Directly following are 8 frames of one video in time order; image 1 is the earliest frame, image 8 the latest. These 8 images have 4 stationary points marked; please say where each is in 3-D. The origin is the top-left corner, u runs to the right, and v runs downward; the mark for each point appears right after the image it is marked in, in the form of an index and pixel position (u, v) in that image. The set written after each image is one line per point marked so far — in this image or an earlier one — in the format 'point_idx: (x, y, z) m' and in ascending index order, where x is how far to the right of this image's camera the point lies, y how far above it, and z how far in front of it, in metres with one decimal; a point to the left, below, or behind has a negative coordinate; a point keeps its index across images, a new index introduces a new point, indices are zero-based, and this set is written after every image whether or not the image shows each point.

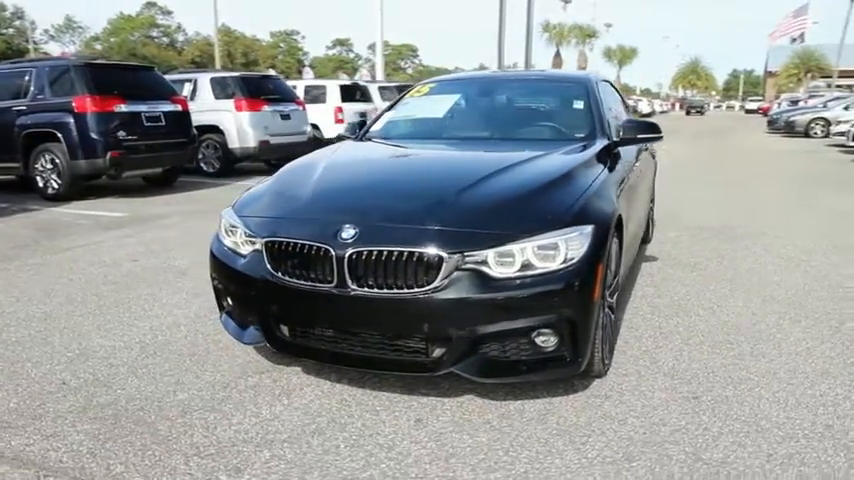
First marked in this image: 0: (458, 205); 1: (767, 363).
0: (+0.2, +0.2, +3.3) m
1: (+2.0, -0.7, +3.8) m
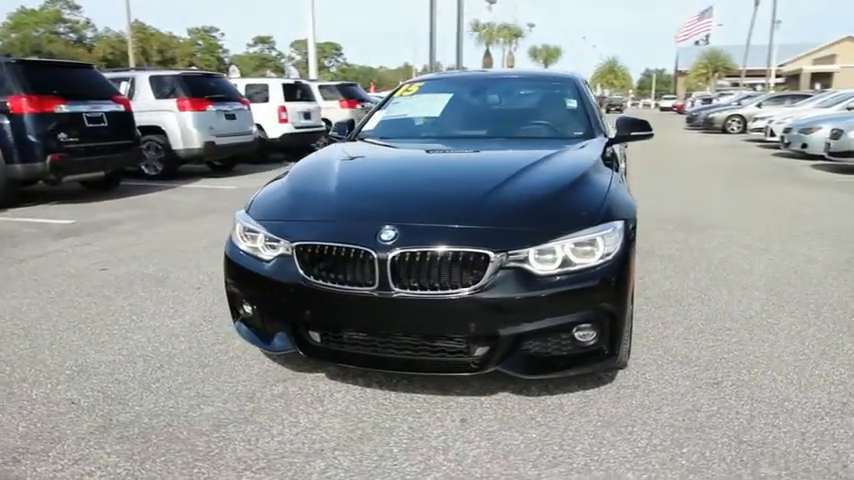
0: (+0.4, +0.2, +3.3) m
1: (+2.2, -0.7, +4.0) m
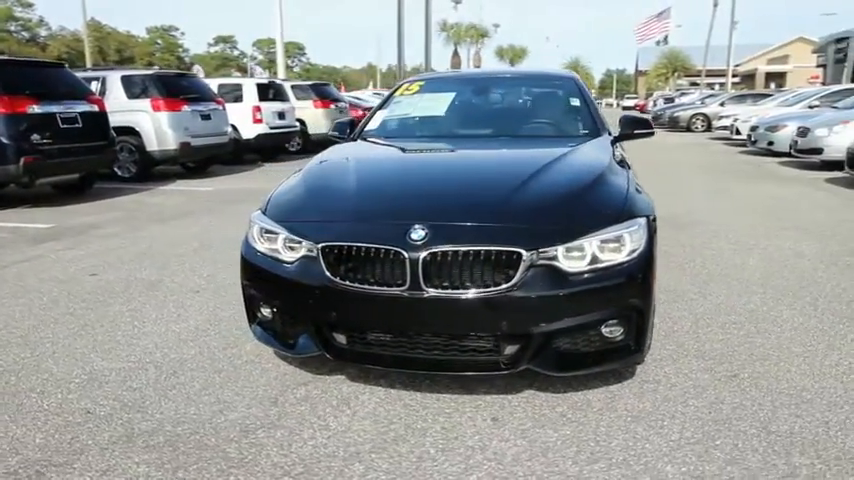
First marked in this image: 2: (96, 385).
0: (+0.5, +0.2, +3.3) m
1: (+2.3, -0.6, +4.1) m
2: (-1.8, -0.8, +3.6) m
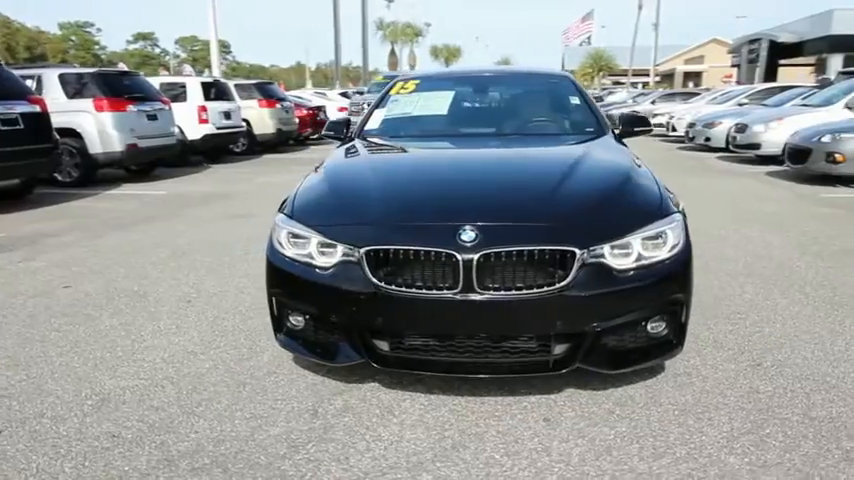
0: (+0.7, +0.2, +3.3) m
1: (+2.4, -0.6, +4.3) m
2: (-1.6, -0.9, +3.3) m
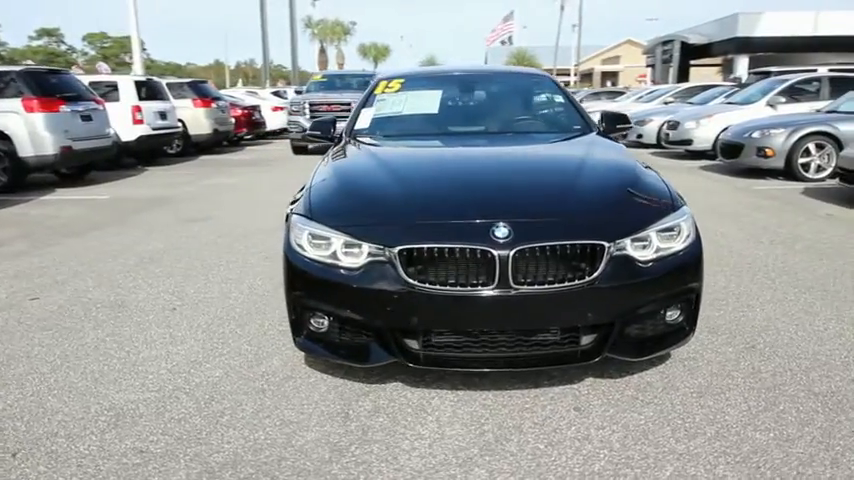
0: (+0.8, +0.2, +3.4) m
1: (+2.4, -0.5, +4.6) m
2: (-1.5, -0.9, +3.2) m
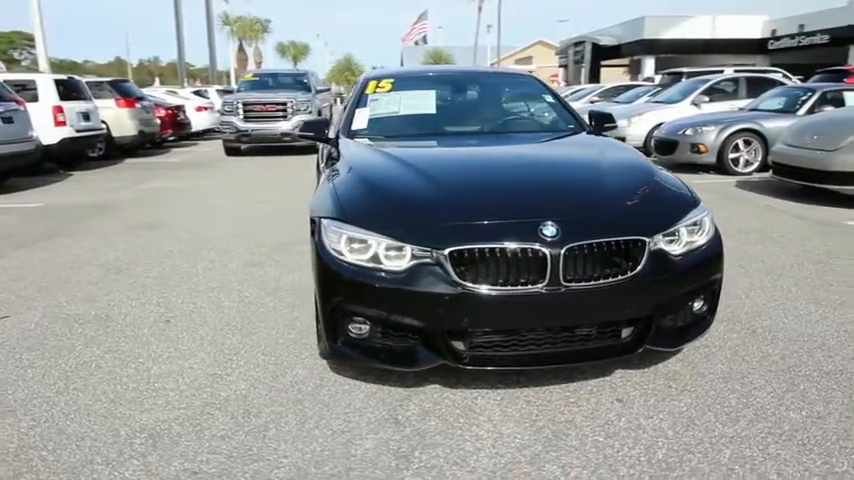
0: (+1.0, +0.3, +3.5) m
1: (+2.4, -0.4, +4.9) m
2: (-1.2, -0.9, +3.0) m
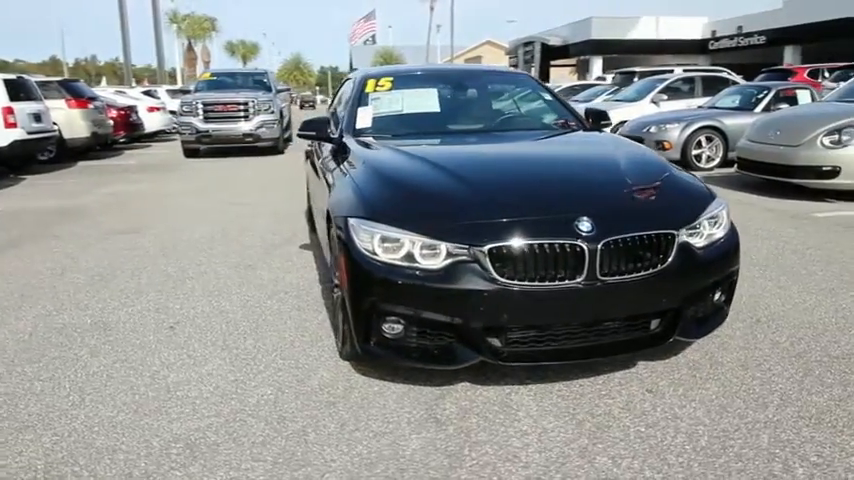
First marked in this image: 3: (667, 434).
0: (+1.1, +0.3, +3.6) m
1: (+2.5, -0.4, +5.0) m
2: (-1.0, -1.0, +2.9) m
3: (+1.1, -0.9, +3.0) m
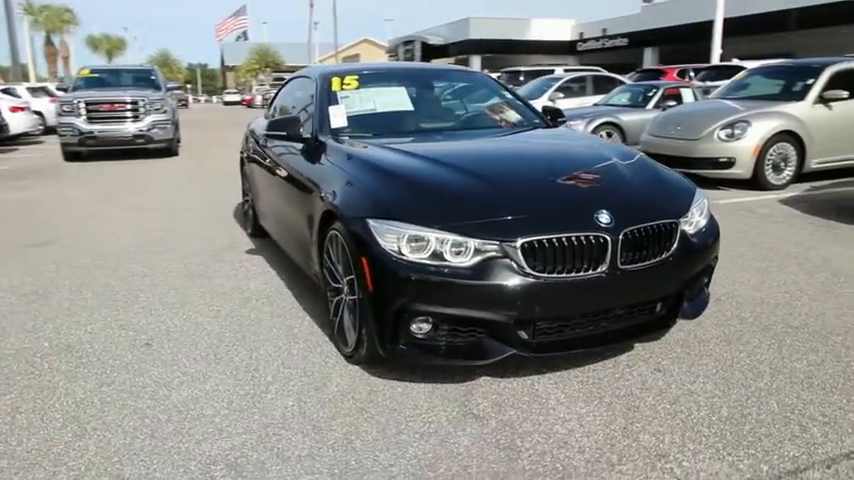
0: (+1.2, +0.3, +3.8) m
1: (+2.3, -0.3, +5.5) m
2: (-0.7, -1.0, +2.7) m
3: (+1.3, -0.8, +3.2) m
